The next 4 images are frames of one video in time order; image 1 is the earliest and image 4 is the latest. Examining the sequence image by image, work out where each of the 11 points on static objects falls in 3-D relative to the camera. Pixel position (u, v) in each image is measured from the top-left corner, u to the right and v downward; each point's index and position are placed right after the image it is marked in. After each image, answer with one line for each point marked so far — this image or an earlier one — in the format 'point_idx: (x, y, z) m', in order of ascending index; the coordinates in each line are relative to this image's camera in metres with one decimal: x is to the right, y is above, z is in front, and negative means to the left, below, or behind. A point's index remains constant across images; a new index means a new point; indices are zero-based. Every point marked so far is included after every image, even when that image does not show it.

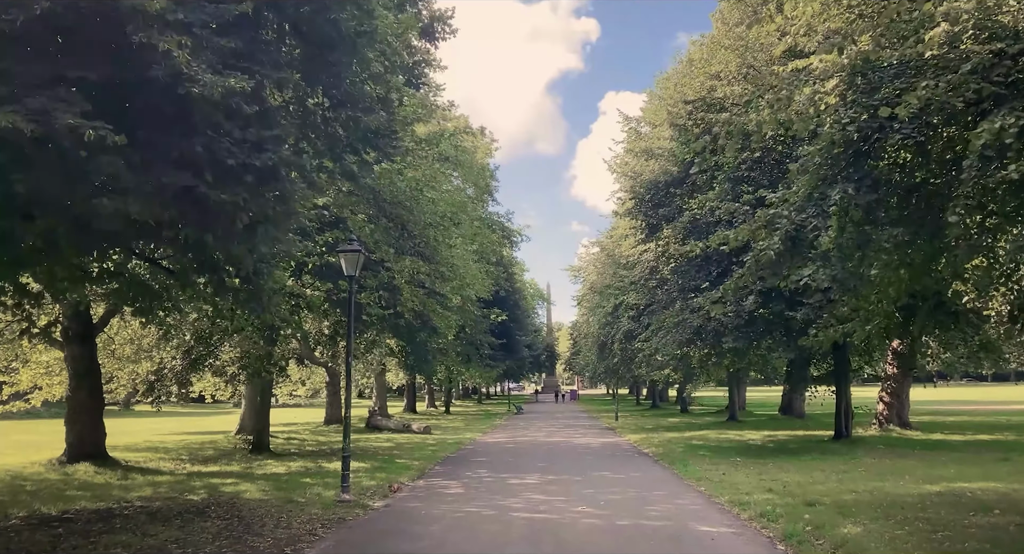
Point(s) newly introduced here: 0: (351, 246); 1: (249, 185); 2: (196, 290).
0: (-2.5, +0.5, +12.4) m
1: (-2.4, +0.8, +7.4) m
2: (-4.2, -0.2, +10.9) m
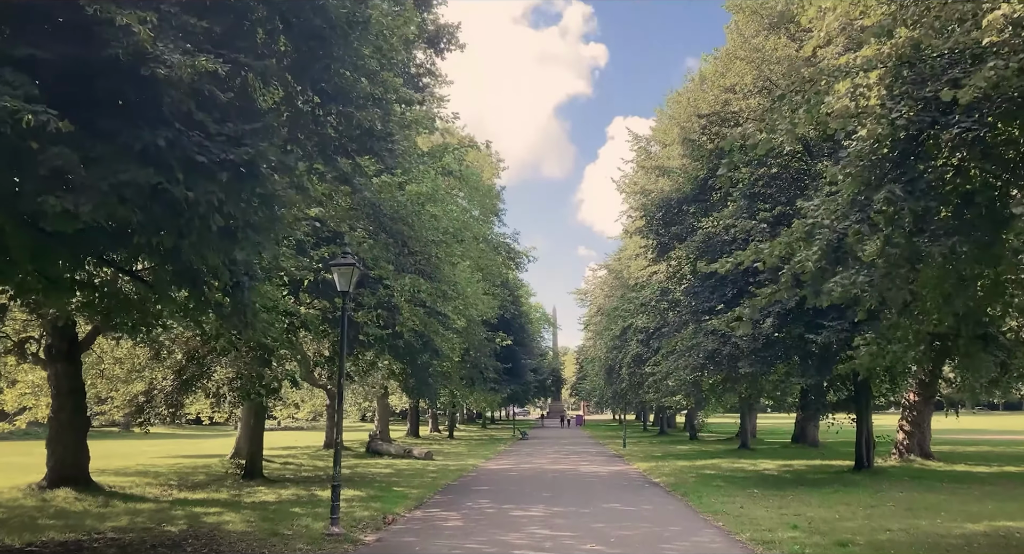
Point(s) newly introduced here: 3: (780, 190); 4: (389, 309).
0: (-2.4, +0.3, +11.6) m
1: (-2.3, +0.8, +6.6) m
2: (-4.1, -0.3, +10.2) m
3: (+5.7, +1.9, +17.4) m
4: (-2.6, -0.7, +16.9) m
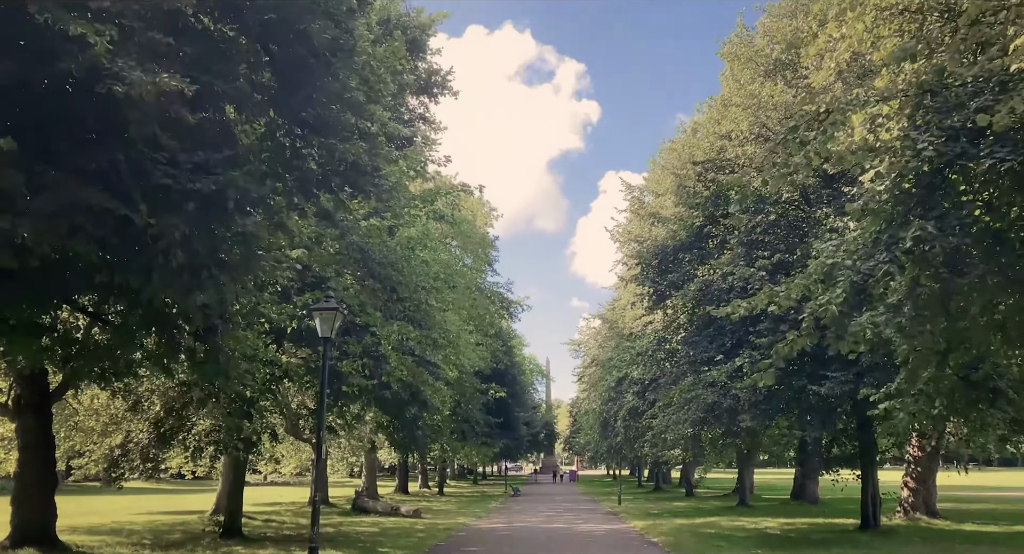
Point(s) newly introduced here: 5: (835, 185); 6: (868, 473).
0: (-2.5, -0.3, +11.0) m
1: (-2.4, +0.5, +6.1) m
2: (-4.2, -0.9, +9.6) m
3: (+5.6, +0.8, +17.0) m
4: (-2.7, -1.6, +16.2) m
5: (+6.7, +1.9, +17.0) m
6: (+8.0, -4.4, +18.4) m
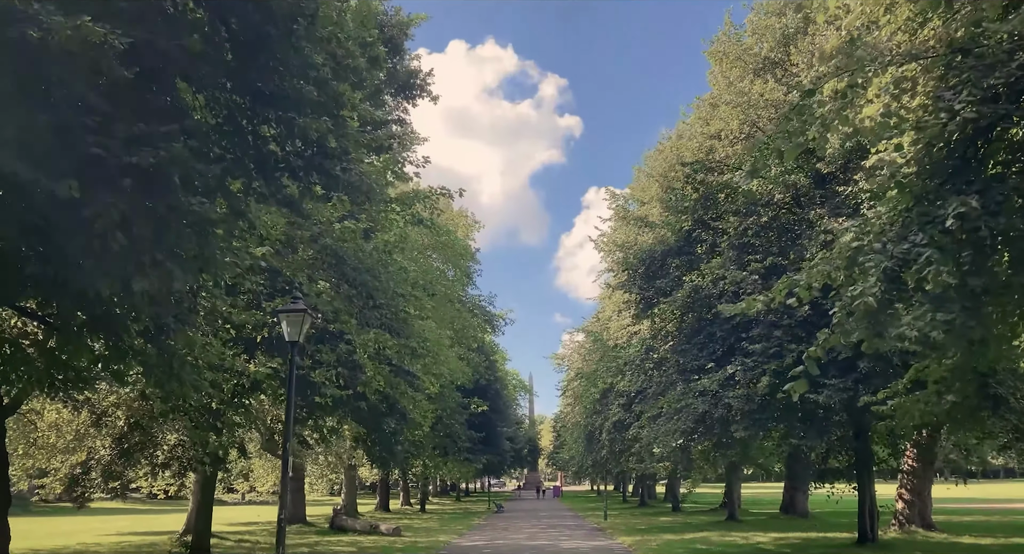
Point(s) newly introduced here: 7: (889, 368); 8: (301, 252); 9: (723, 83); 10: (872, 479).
0: (-2.7, -0.3, +10.3) m
1: (-2.5, +0.6, +5.3) m
2: (-4.4, -0.8, +8.7) m
3: (+5.2, +0.8, +16.4) m
4: (-3.0, -1.7, +15.4) m
5: (+6.3, +1.8, +16.5) m
6: (+7.6, -4.5, +17.7) m
7: (+6.6, -1.6, +14.4) m
8: (-3.7, +0.4, +14.5) m
9: (+4.7, +4.4, +18.5) m
10: (+7.8, -4.3, +17.7) m
